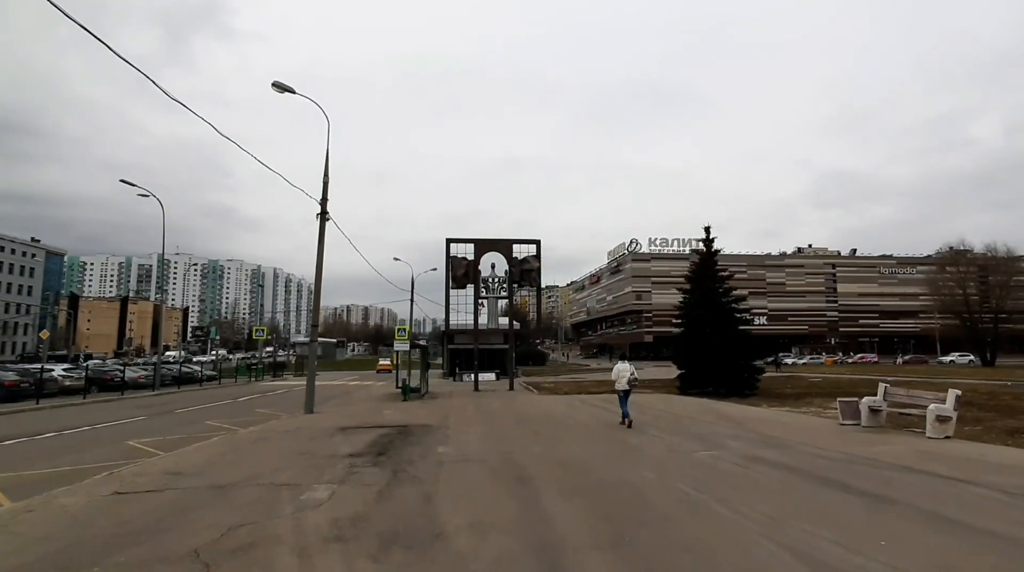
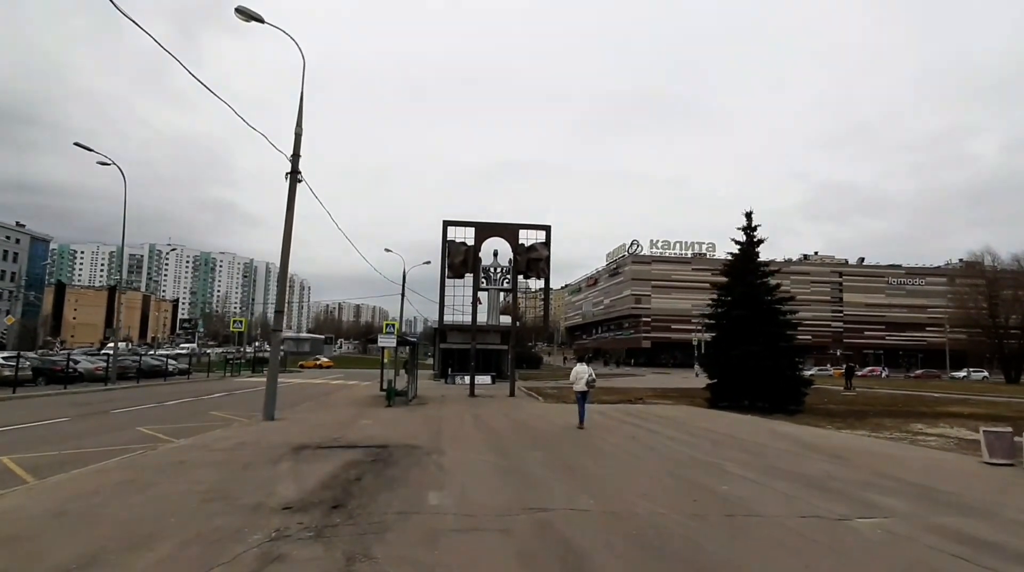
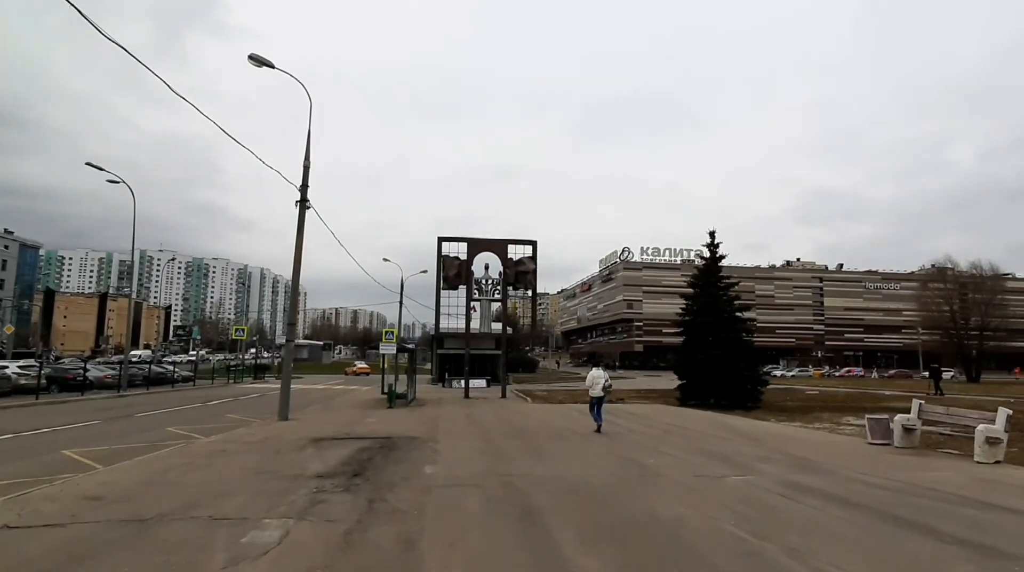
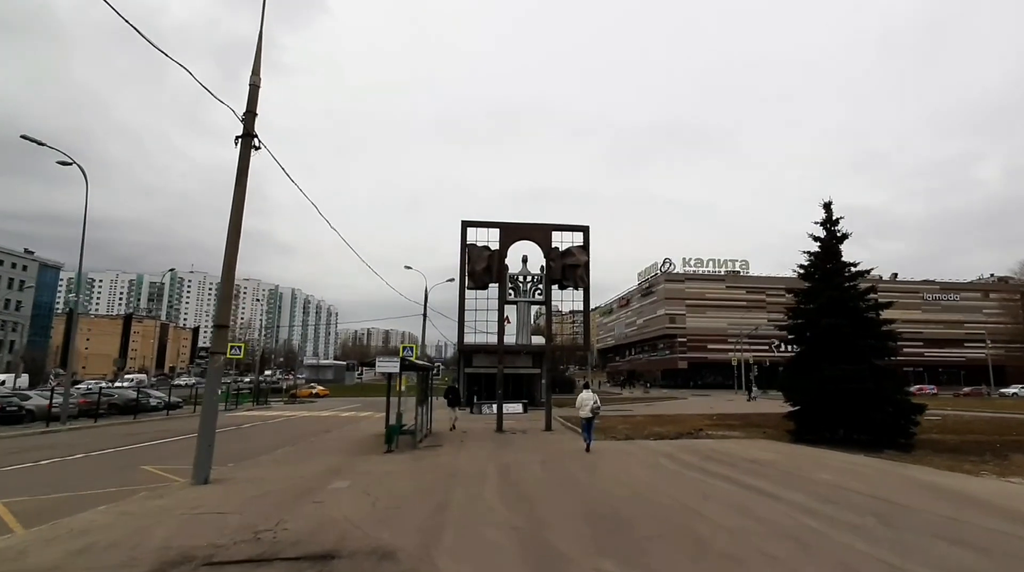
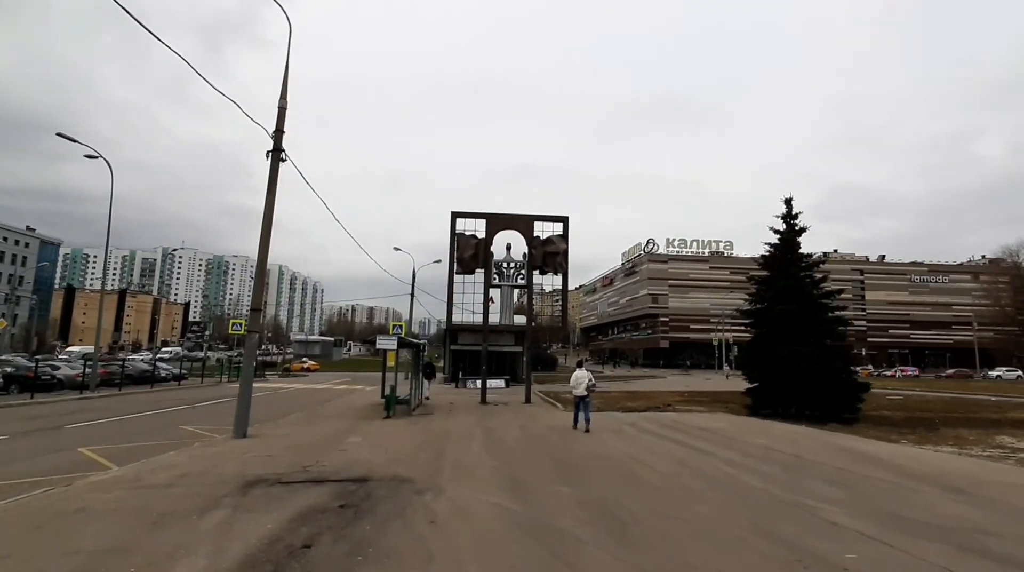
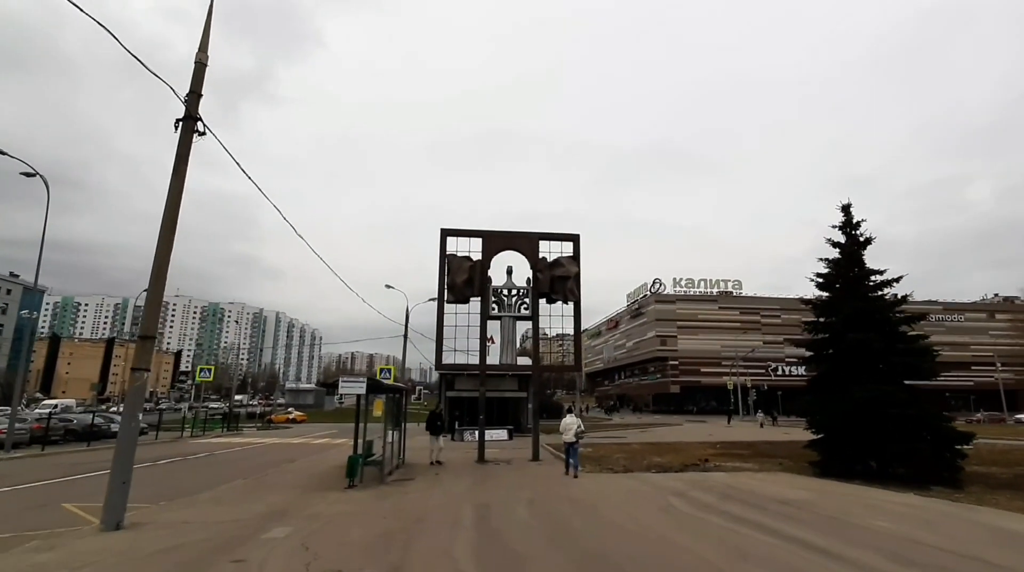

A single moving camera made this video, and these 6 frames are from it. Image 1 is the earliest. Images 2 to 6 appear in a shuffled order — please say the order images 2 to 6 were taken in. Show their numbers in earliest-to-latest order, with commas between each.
3, 2, 5, 4, 6
